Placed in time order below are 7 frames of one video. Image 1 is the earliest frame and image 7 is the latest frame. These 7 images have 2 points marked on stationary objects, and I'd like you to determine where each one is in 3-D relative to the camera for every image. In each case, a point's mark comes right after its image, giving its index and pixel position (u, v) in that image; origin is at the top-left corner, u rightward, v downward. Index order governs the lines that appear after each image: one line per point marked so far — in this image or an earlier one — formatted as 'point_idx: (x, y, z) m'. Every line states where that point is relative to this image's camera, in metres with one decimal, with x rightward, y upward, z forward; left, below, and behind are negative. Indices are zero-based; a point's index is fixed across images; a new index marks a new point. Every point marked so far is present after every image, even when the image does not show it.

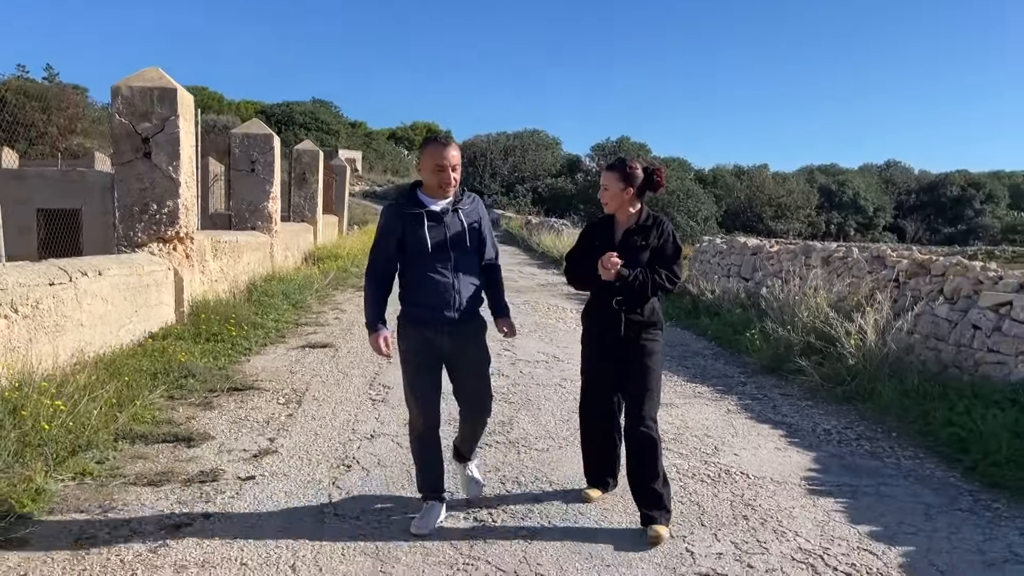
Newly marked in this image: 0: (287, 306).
0: (-2.5, -0.2, +9.5) m
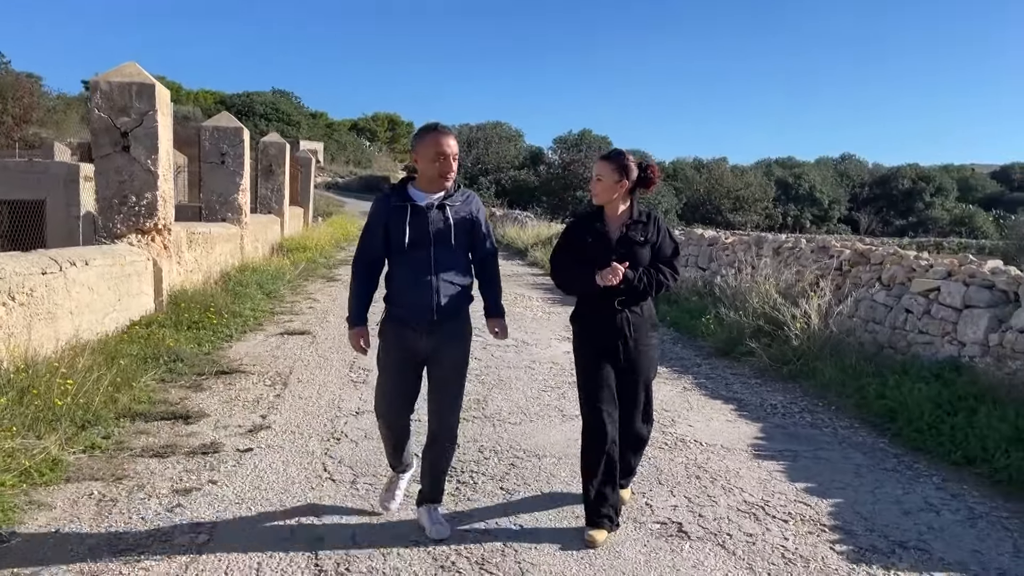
0: (-2.9, -0.1, +9.8) m
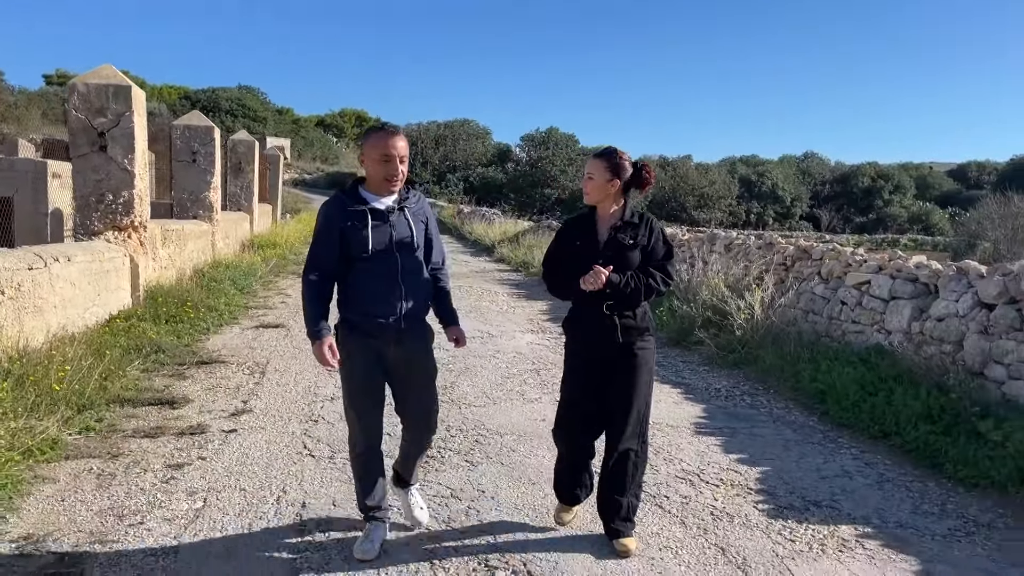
0: (-3.3, 0.0, +10.1) m
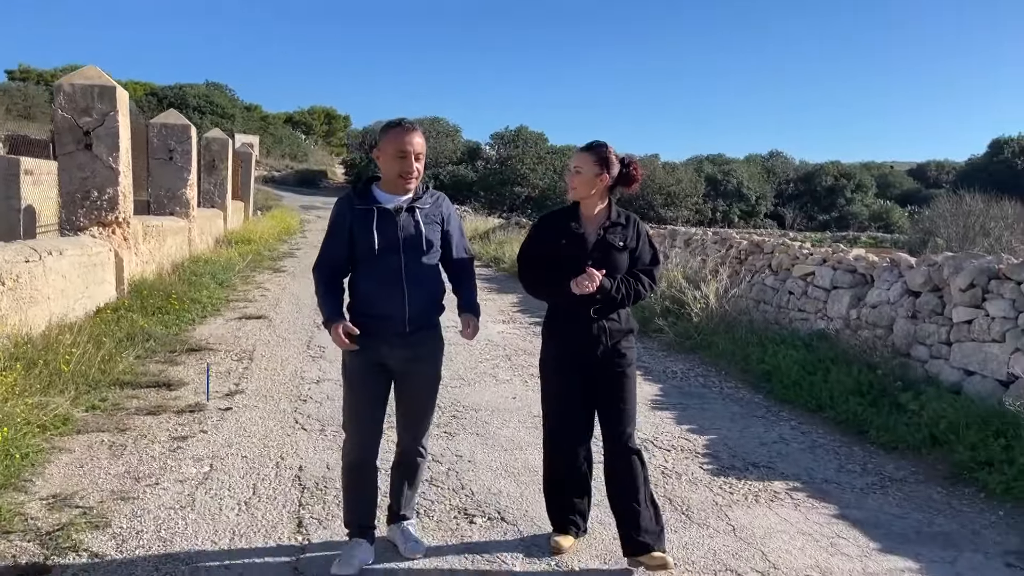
0: (-3.6, 0.0, +10.4) m
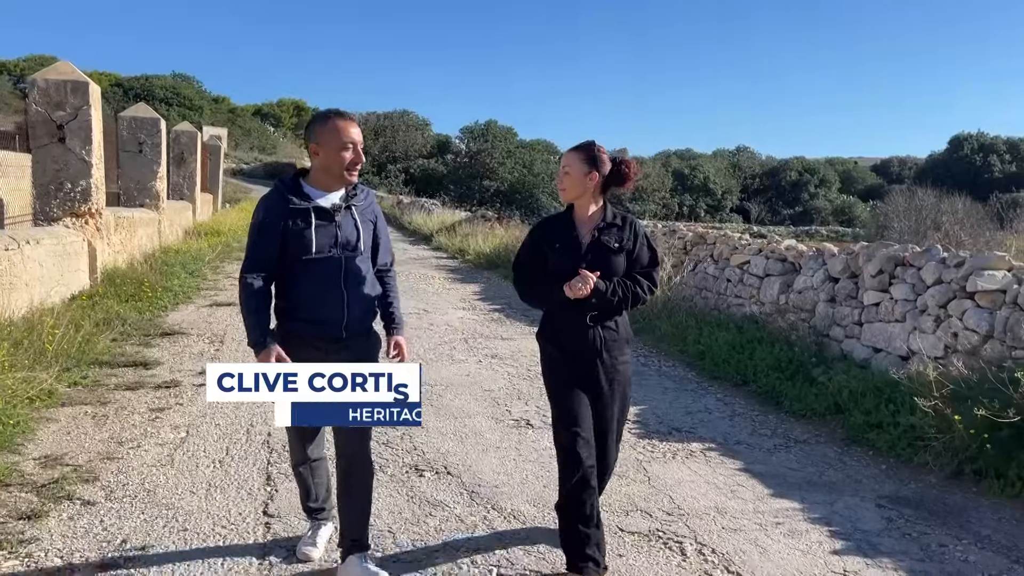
0: (-4.1, +0.2, +10.7) m
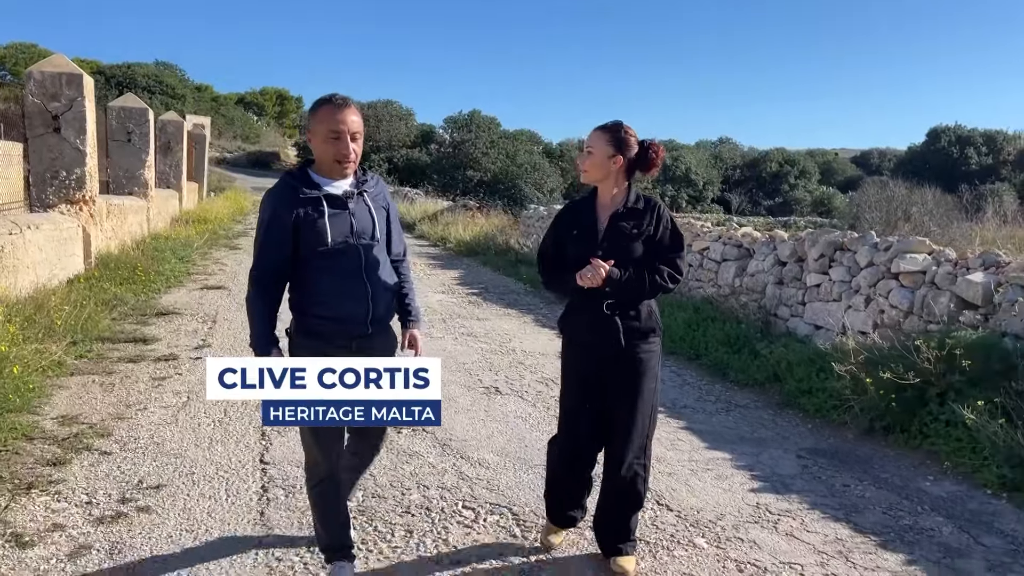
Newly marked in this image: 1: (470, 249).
0: (-4.4, +0.4, +11.1) m
1: (-0.7, +0.6, +13.7) m
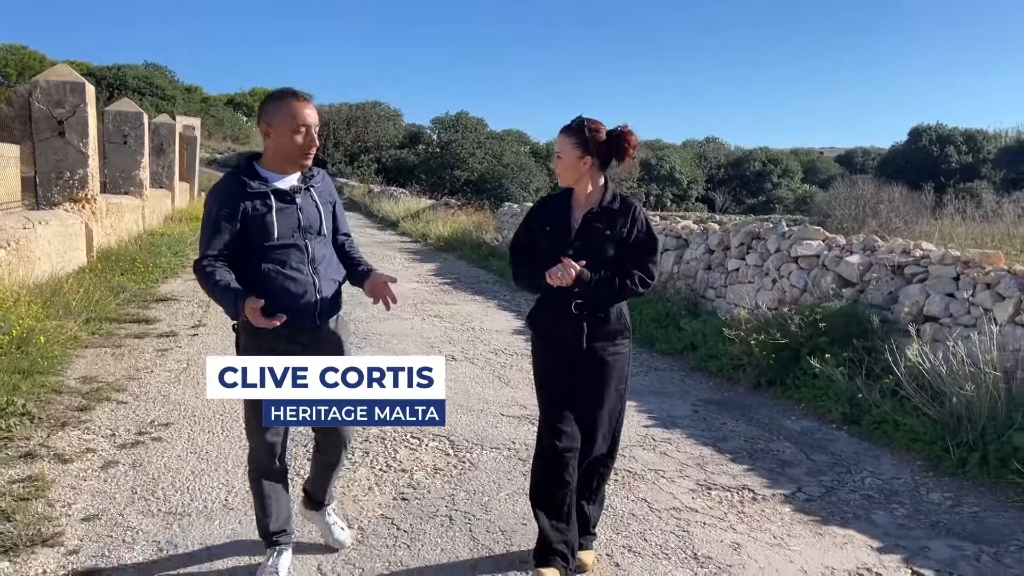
0: (-4.8, +0.5, +12.0) m
1: (-1.1, +0.8, +14.6) m
